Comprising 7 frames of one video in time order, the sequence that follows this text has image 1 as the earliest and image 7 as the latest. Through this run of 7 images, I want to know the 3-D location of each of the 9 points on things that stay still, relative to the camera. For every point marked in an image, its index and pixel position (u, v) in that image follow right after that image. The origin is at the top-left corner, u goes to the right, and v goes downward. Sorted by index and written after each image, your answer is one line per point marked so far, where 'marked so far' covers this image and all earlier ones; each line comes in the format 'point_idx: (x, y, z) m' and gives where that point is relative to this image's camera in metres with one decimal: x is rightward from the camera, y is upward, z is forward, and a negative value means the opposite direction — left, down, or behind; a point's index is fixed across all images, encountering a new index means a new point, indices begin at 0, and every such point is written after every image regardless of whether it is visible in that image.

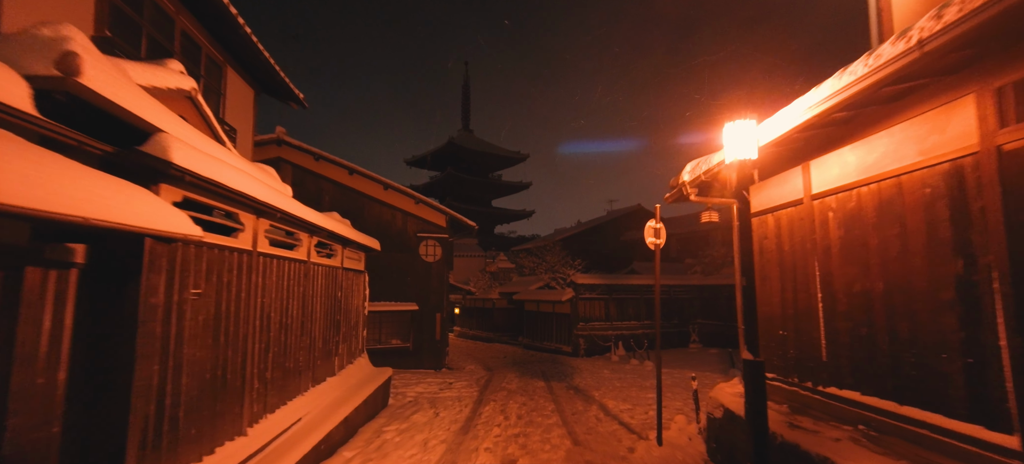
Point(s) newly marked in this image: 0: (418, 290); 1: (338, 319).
0: (-3.3, -2.0, +15.3) m
1: (-3.0, -1.5, +7.7) m
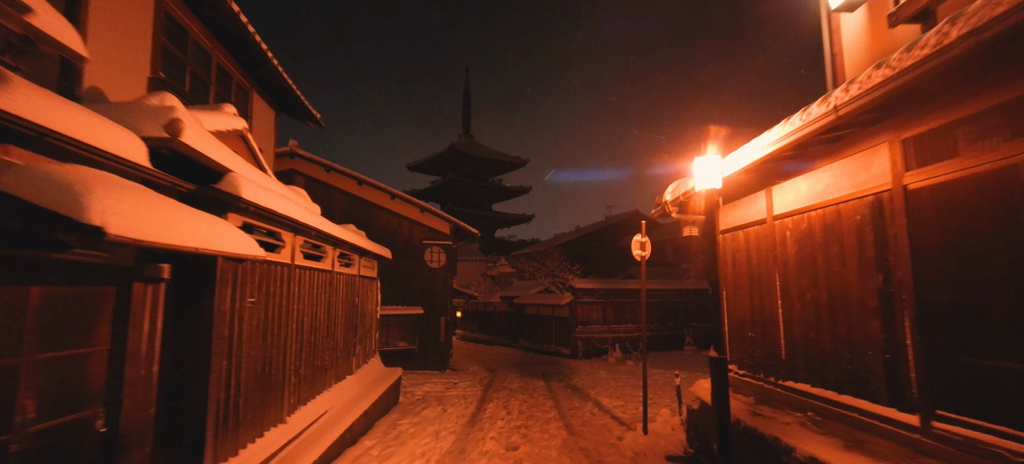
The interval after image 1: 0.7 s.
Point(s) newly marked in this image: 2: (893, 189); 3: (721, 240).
0: (-3.2, -2.3, +16.0) m
1: (-3.0, -1.7, +8.5) m
2: (+3.4, +0.4, +3.9) m
3: (+3.1, -0.1, +6.6) m
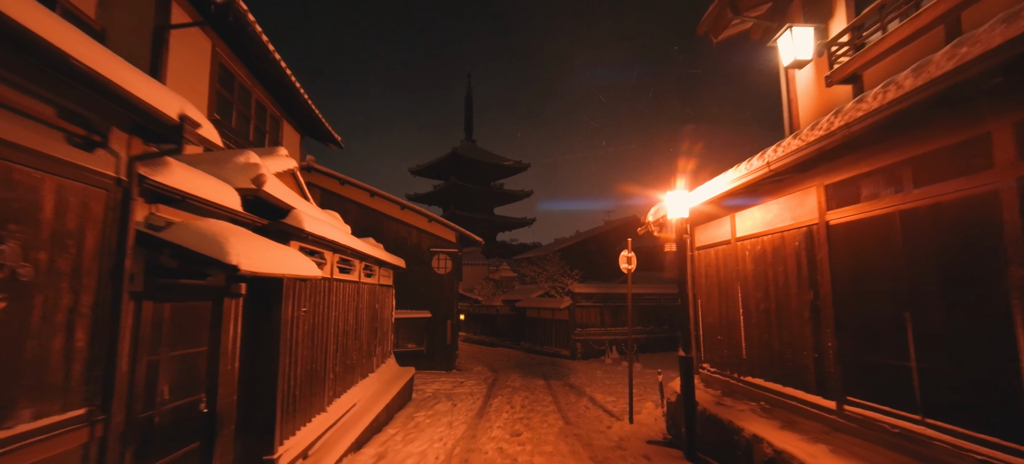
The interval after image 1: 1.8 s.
0: (-3.1, -2.6, +17.1) m
1: (-2.9, -2.0, +9.5) m
2: (+3.5, +0.1, +5.0) m
3: (+3.1, -0.4, +7.7) m
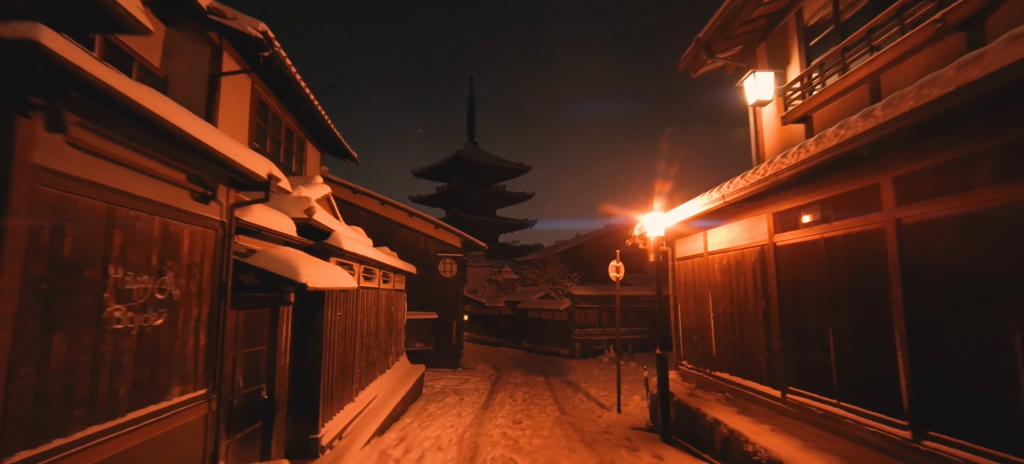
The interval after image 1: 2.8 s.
0: (-3.1, -2.9, +18.1) m
1: (-2.9, -2.3, +10.5) m
2: (+3.5, -0.2, +6.0) m
3: (+3.2, -0.7, +8.7) m
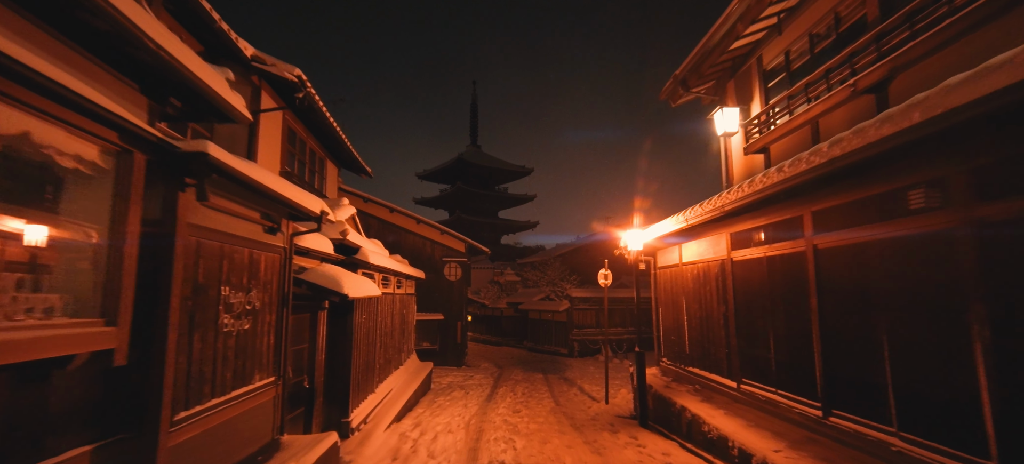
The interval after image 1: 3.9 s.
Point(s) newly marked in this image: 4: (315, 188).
0: (-3.0, -3.1, +19.2) m
1: (-2.9, -2.6, +11.7) m
2: (+3.5, -0.4, +7.1) m
3: (+3.2, -1.0, +9.8) m
4: (-5.1, +1.1, +11.3) m
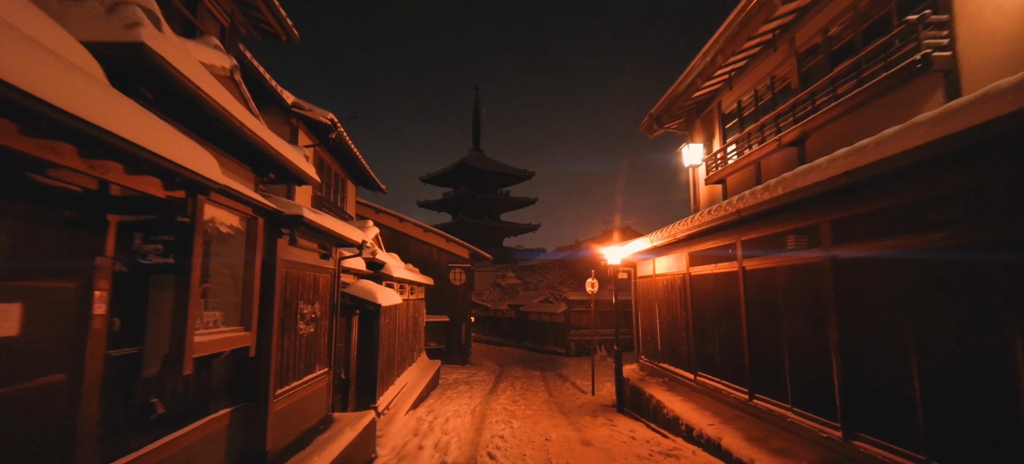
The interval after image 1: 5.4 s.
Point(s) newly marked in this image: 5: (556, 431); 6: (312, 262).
0: (-3.0, -3.5, +20.8) m
1: (-2.9, -3.0, +13.2) m
2: (+3.4, -0.8, +8.6) m
3: (+3.1, -1.3, +11.3) m
4: (-5.1, +0.8, +12.8) m
5: (+0.8, -3.6, +8.0) m
6: (-2.7, -0.4, +5.9) m
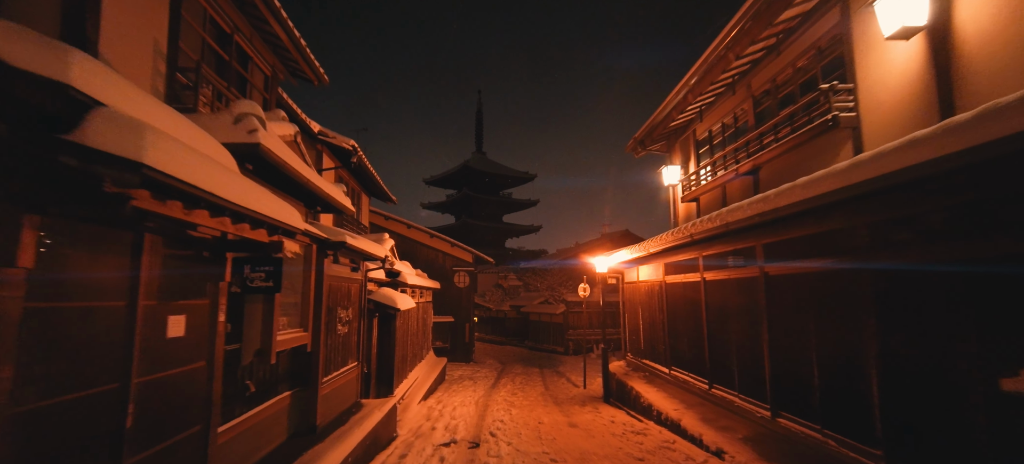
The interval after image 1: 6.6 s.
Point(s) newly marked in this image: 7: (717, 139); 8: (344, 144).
0: (-2.9, -3.8, +22.1) m
1: (-2.9, -3.2, +14.5) m
2: (+3.4, -1.1, +9.9) m
3: (+3.1, -1.6, +12.6) m
4: (-5.1, +0.5, +14.1) m
5: (+0.8, -3.9, +9.3) m
6: (-2.7, -0.7, +7.2) m
7: (+4.6, +2.1, +9.8) m
8: (-4.0, +2.1, +10.5) m
